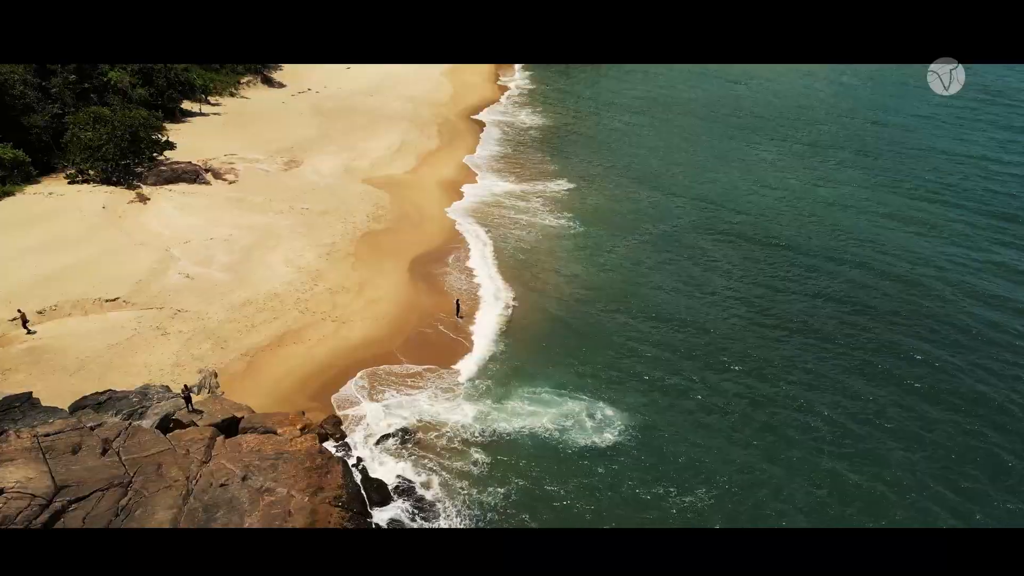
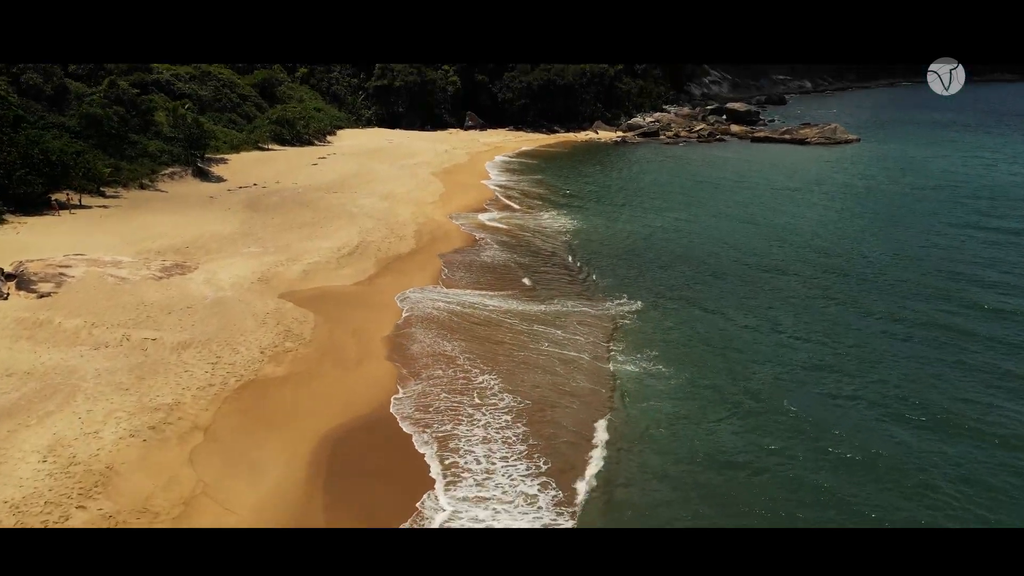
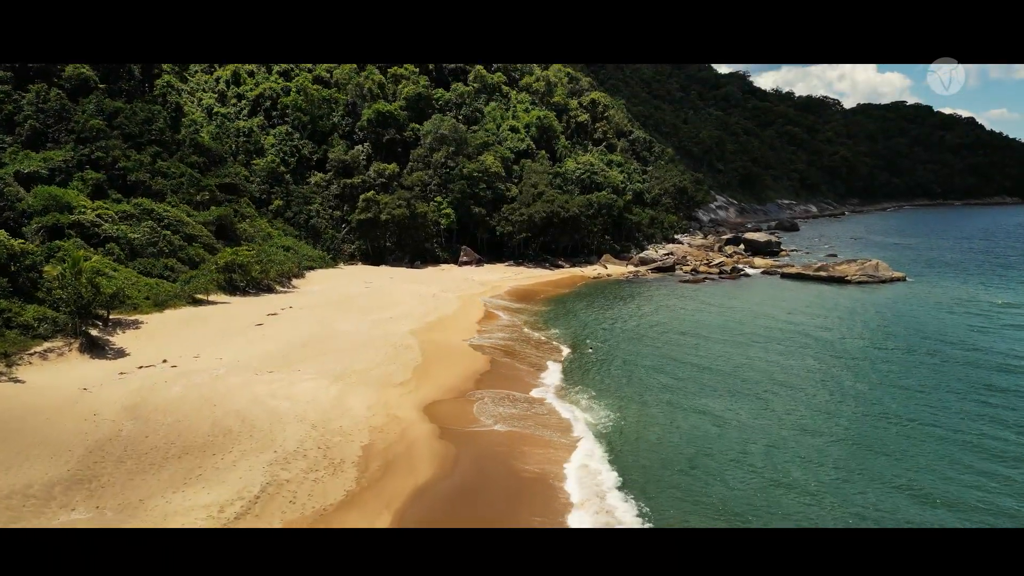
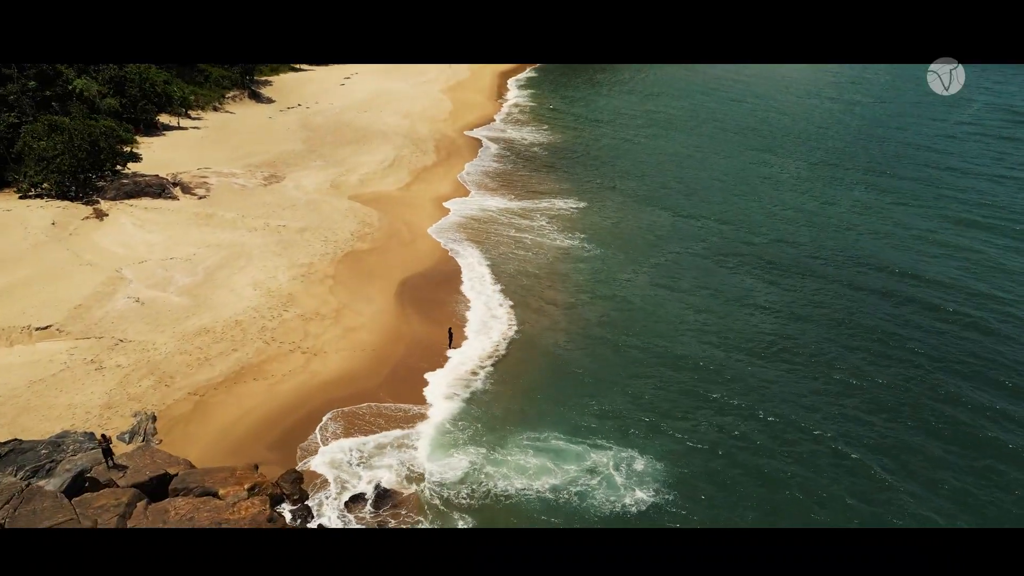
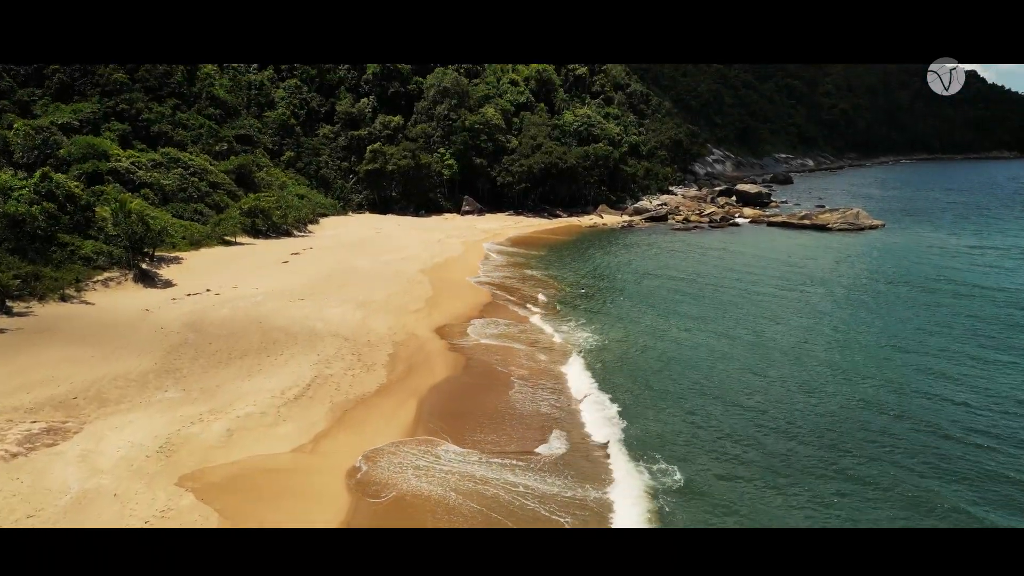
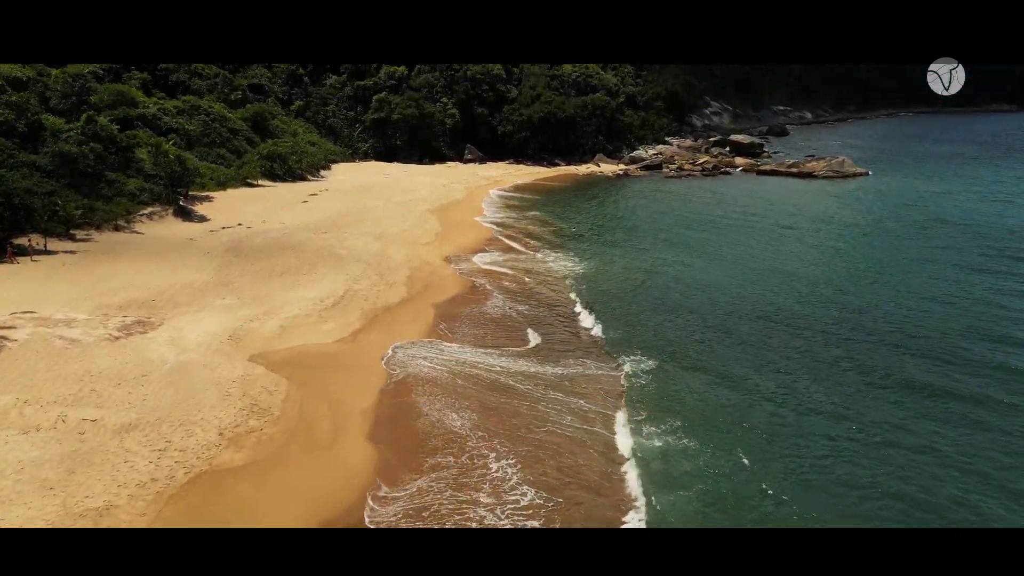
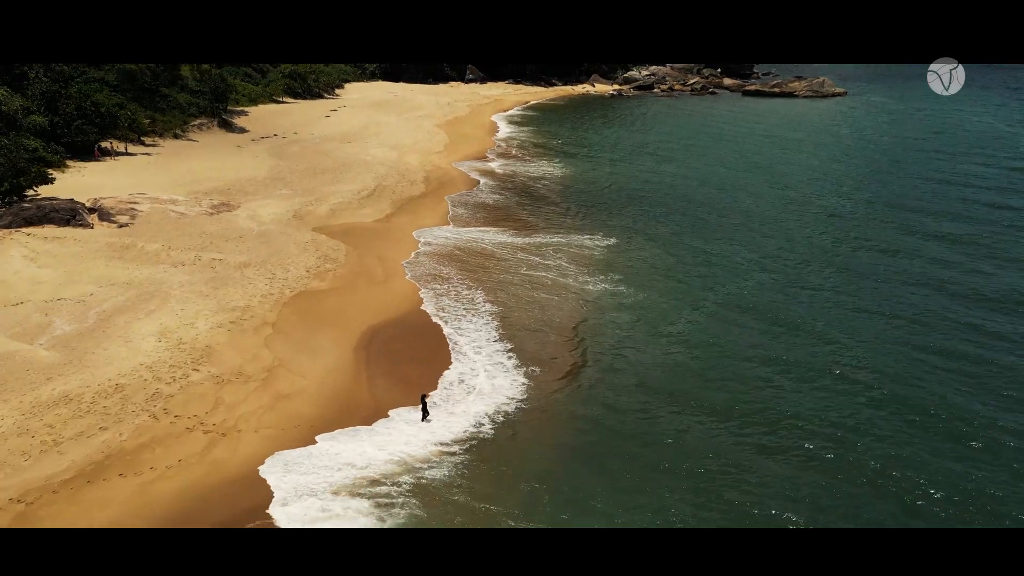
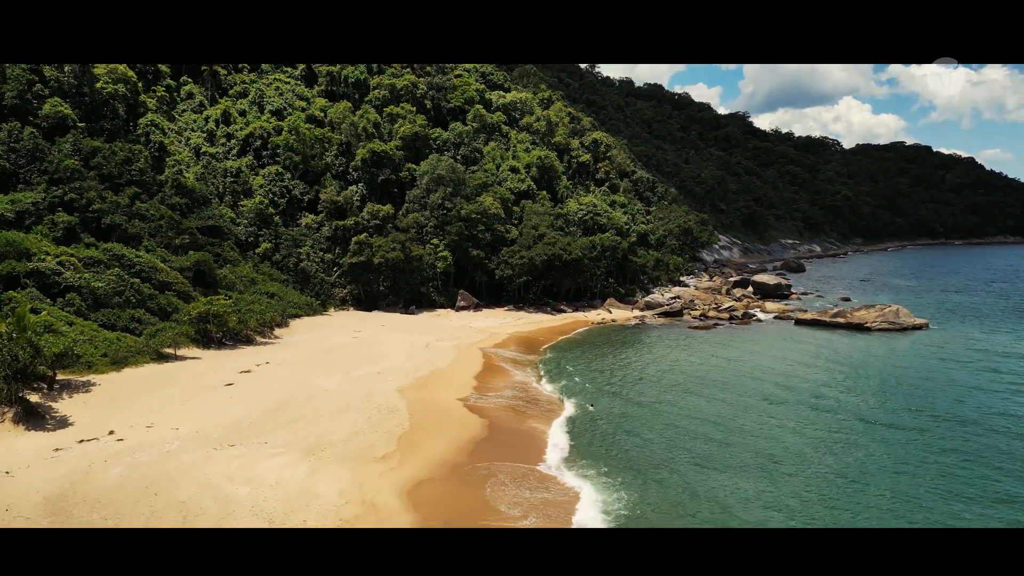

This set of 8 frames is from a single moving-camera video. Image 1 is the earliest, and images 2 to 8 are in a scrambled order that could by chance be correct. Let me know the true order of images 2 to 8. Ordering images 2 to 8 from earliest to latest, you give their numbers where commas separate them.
4, 7, 2, 6, 5, 3, 8
